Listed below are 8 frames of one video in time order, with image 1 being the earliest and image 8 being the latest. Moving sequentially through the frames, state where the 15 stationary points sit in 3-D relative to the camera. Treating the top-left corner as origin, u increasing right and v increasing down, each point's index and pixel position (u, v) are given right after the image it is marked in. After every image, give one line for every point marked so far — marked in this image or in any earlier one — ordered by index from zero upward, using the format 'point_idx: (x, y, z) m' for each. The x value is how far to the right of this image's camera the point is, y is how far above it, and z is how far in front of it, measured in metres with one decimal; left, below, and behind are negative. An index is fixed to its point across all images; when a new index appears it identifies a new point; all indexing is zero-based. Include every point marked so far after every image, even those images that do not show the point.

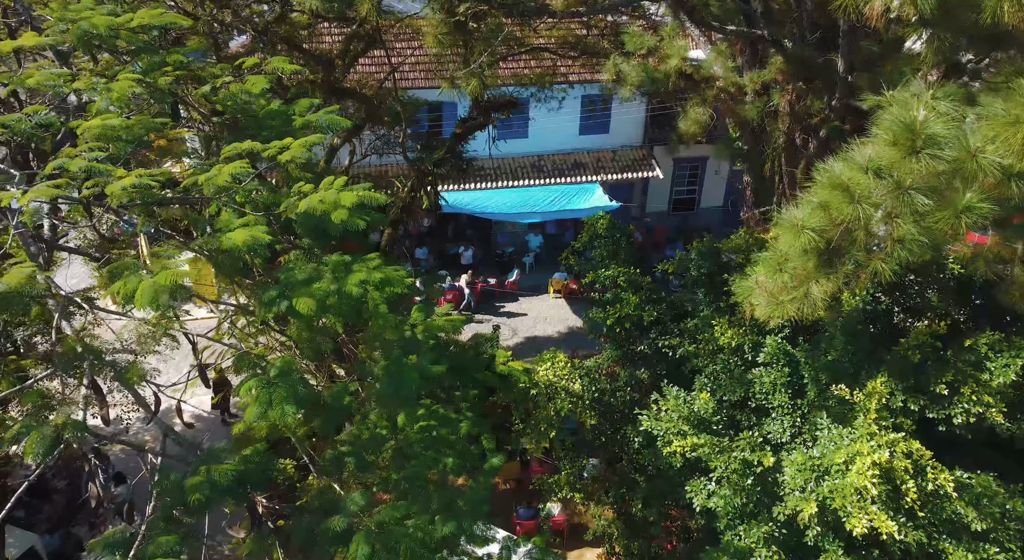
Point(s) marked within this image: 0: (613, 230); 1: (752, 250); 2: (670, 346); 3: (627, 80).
0: (+1.2, +0.7, +10.6) m
1: (+2.8, +0.4, +10.3) m
2: (+1.8, -0.7, +9.8) m
3: (+1.6, +2.8, +12.1) m
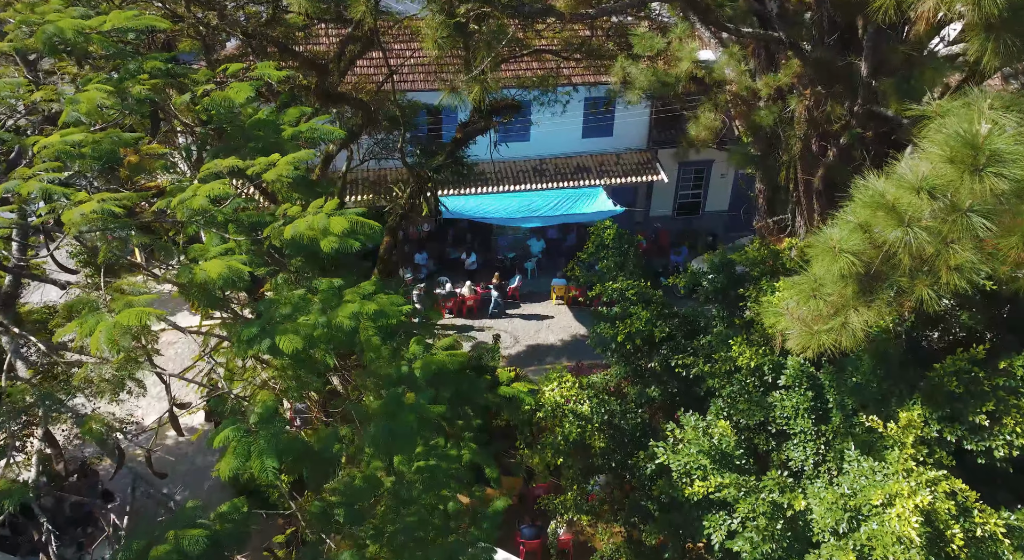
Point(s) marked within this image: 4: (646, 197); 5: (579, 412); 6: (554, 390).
0: (+1.2, +0.5, +10.1) m
1: (+2.9, +0.2, +9.8) m
2: (+1.8, -0.9, +9.3) m
3: (+1.6, +2.6, +11.6) m
4: (+3.0, +1.9, +19.8) m
5: (+0.7, -1.3, +9.0) m
6: (+0.4, -1.2, +9.2) m
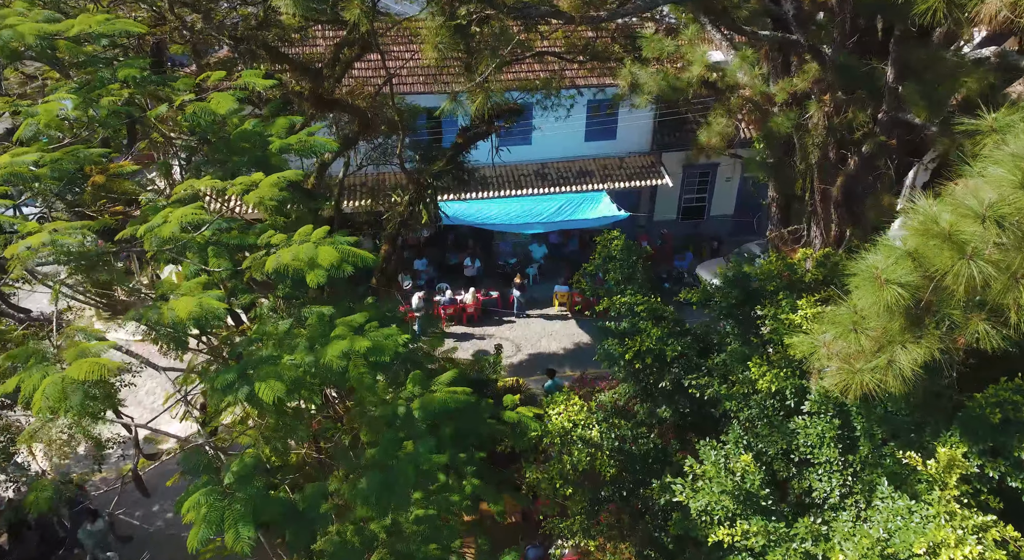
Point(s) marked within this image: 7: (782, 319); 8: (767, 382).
0: (+1.3, +0.3, +9.6) m
1: (+2.9, +0.1, +9.2) m
2: (+1.9, -1.1, +8.8) m
3: (+1.7, +2.4, +11.1) m
4: (+3.0, +1.8, +19.3) m
5: (+0.7, -1.5, +8.5) m
6: (+0.5, -1.3, +8.7) m
7: (+2.6, -0.4, +8.6) m
8: (+2.3, -0.9, +8.0) m
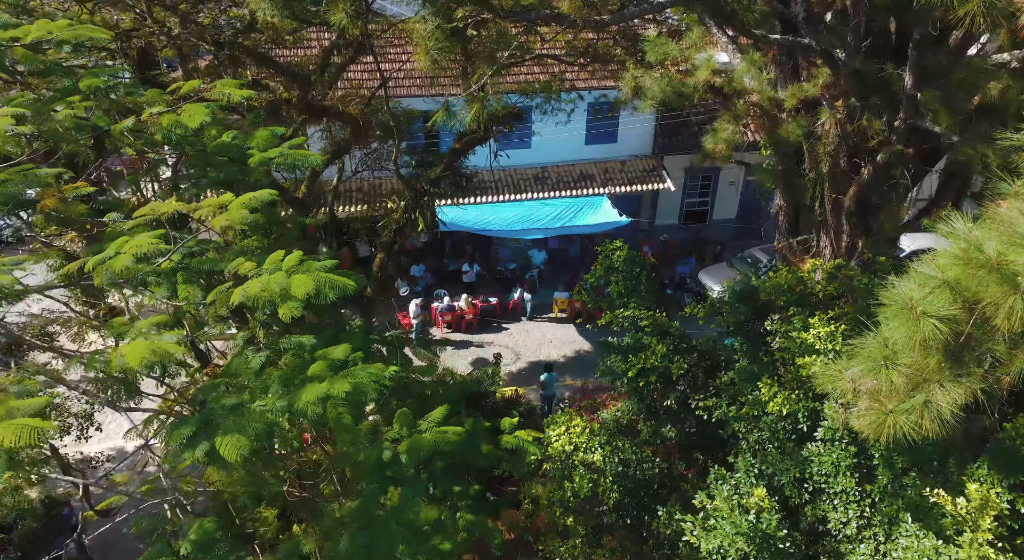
0: (+1.3, +0.2, +9.2) m
1: (+2.9, -0.1, +8.8) m
2: (+1.8, -1.2, +8.3) m
3: (+1.6, +2.3, +10.7) m
4: (+3.0, +1.6, +18.9) m
5: (+0.7, -1.7, +8.0) m
6: (+0.5, -1.5, +8.3) m
7: (+2.6, -0.5, +8.1) m
8: (+2.3, -1.1, +7.6) m
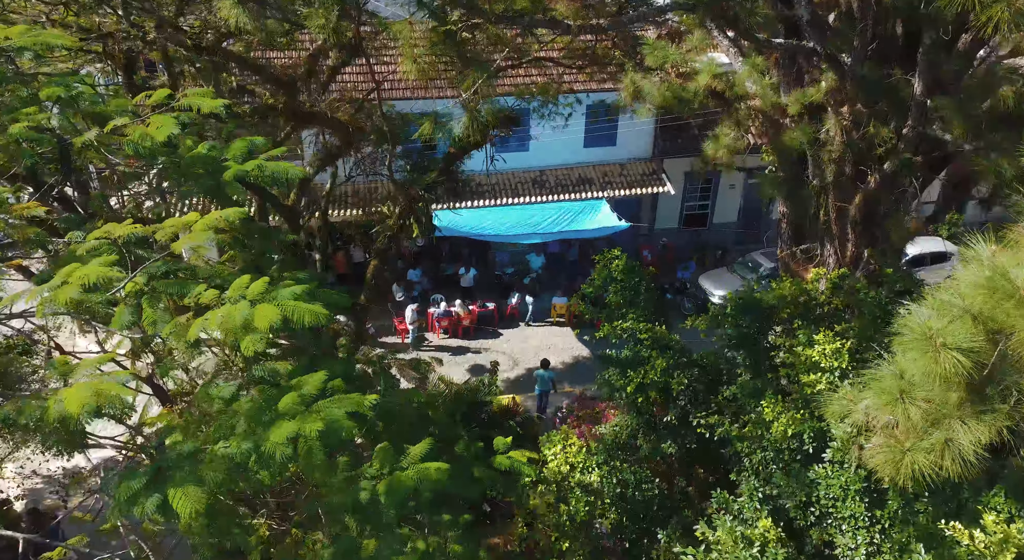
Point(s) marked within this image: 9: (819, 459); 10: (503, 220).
0: (+1.2, 0.0, +8.8) m
1: (+2.8, -0.2, +8.5) m
2: (+1.8, -1.3, +8.0) m
3: (+1.6, +2.1, +10.4) m
4: (+2.9, +1.5, +18.6) m
5: (+0.7, -1.8, +7.7) m
6: (+0.4, -1.6, +8.0) m
7: (+2.5, -0.6, +7.8) m
8: (+2.3, -1.2, +7.3) m
9: (+2.6, -1.5, +7.3) m
10: (-0.2, +1.1, +16.1) m
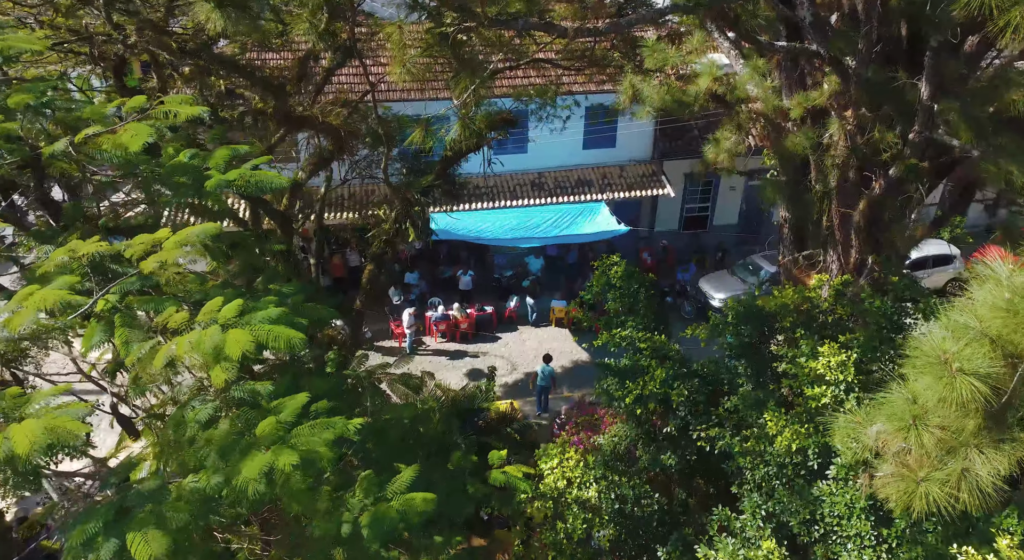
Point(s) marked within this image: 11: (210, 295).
0: (+1.2, 0.0, +8.6) m
1: (+2.8, -0.3, +8.3) m
2: (+1.7, -1.4, +7.8) m
3: (+1.5, +2.0, +10.1) m
4: (+2.9, +1.4, +18.3) m
5: (+0.6, -1.9, +7.5) m
6: (+0.4, -1.7, +7.7) m
7: (+2.5, -0.7, +7.6) m
8: (+2.2, -1.3, +7.0) m
9: (+2.5, -1.6, +7.1) m
10: (-0.2, +1.0, +15.9) m
11: (-2.2, -0.1, +6.4) m
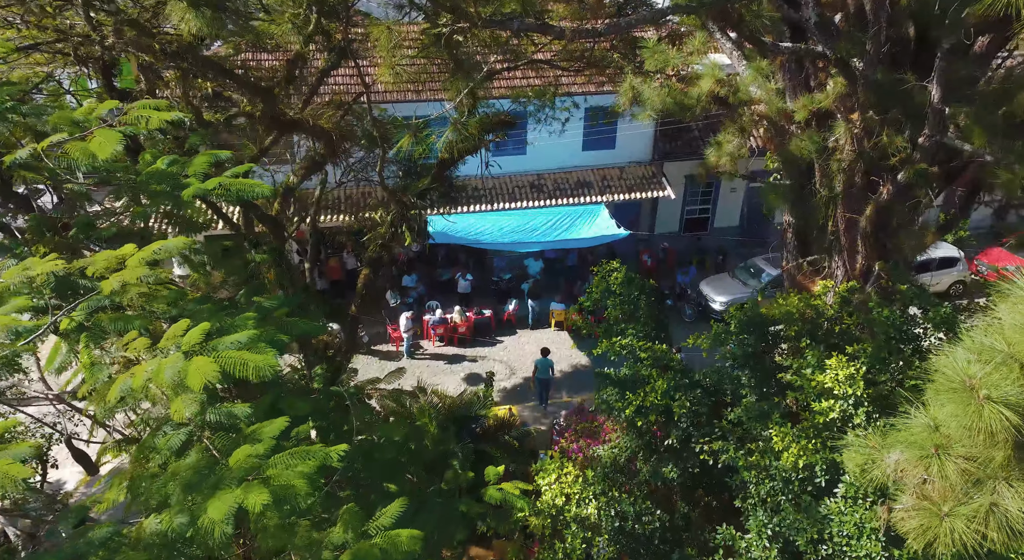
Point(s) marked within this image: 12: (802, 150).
0: (+1.1, -0.1, +8.4) m
1: (+2.8, -0.4, +8.0) m
2: (+1.7, -1.5, +7.5) m
3: (+1.5, +2.0, +9.9) m
4: (+2.9, +1.3, +18.1) m
5: (+0.6, -2.0, +7.2) m
6: (+0.3, -1.8, +7.5) m
7: (+2.5, -0.8, +7.3) m
8: (+2.2, -1.4, +6.8) m
9: (+2.5, -1.6, +6.8) m
10: (-0.2, +0.9, +15.6) m
11: (-2.3, -0.2, +6.1) m
12: (+2.9, +1.3, +8.7) m
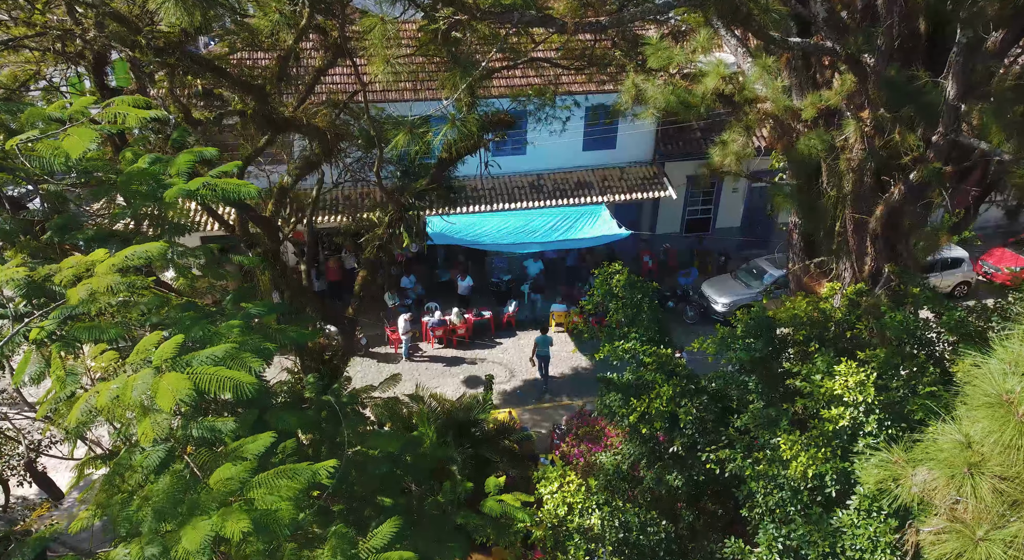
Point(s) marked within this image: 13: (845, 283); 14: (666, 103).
0: (+1.1, -0.1, +8.1) m
1: (+2.8, -0.4, +7.8) m
2: (+1.7, -1.5, +7.3) m
3: (+1.5, +1.9, +9.6) m
4: (+2.9, +1.3, +17.8) m
5: (+0.6, -2.0, +7.0) m
6: (+0.3, -1.8, +7.2) m
7: (+2.5, -0.8, +7.1) m
8: (+2.2, -1.4, +6.5) m
9: (+2.5, -1.7, +6.6) m
10: (-0.3, +0.9, +15.3) m
11: (-2.3, -0.2, +5.9) m
12: (+2.9, +1.3, +8.4) m
13: (+3.6, 0.0, +9.4) m
14: (+1.7, +1.9, +9.4) m
